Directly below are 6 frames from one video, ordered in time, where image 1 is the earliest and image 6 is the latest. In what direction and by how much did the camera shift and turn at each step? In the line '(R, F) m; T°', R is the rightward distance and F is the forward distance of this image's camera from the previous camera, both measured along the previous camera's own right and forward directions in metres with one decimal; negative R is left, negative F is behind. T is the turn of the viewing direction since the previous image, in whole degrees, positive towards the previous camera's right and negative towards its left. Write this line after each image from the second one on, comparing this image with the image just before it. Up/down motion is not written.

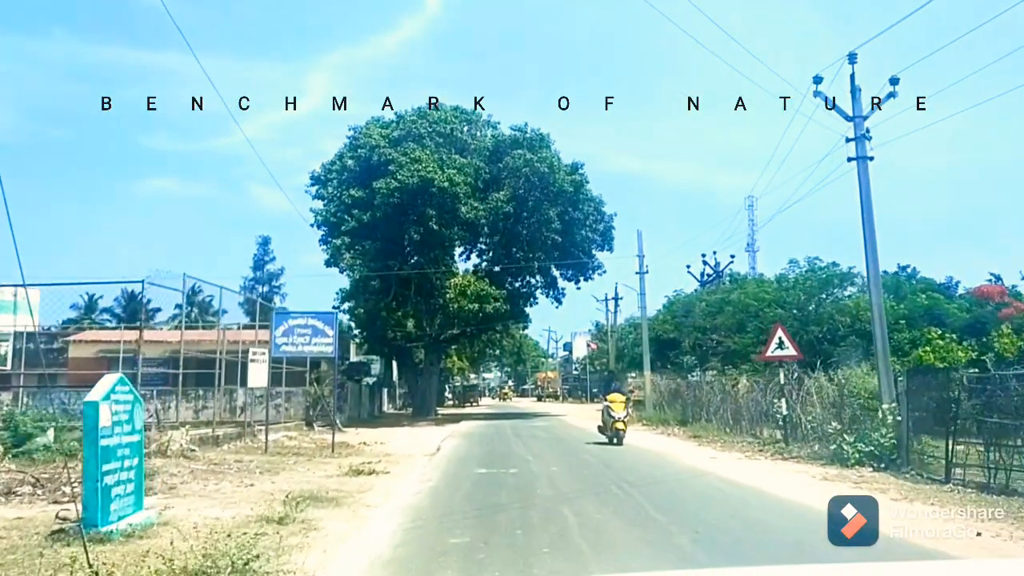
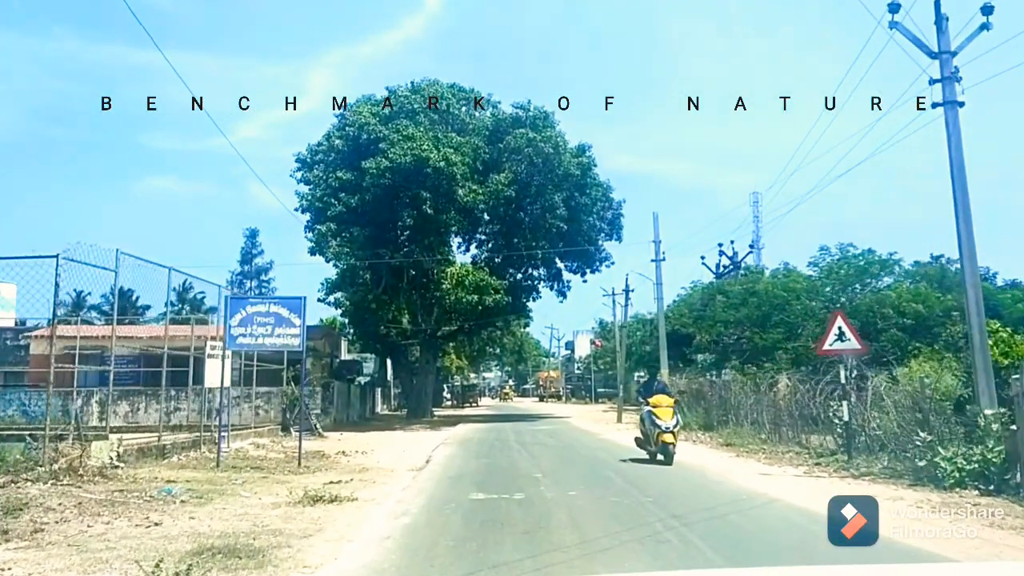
(-0.1, +3.7) m; 0°
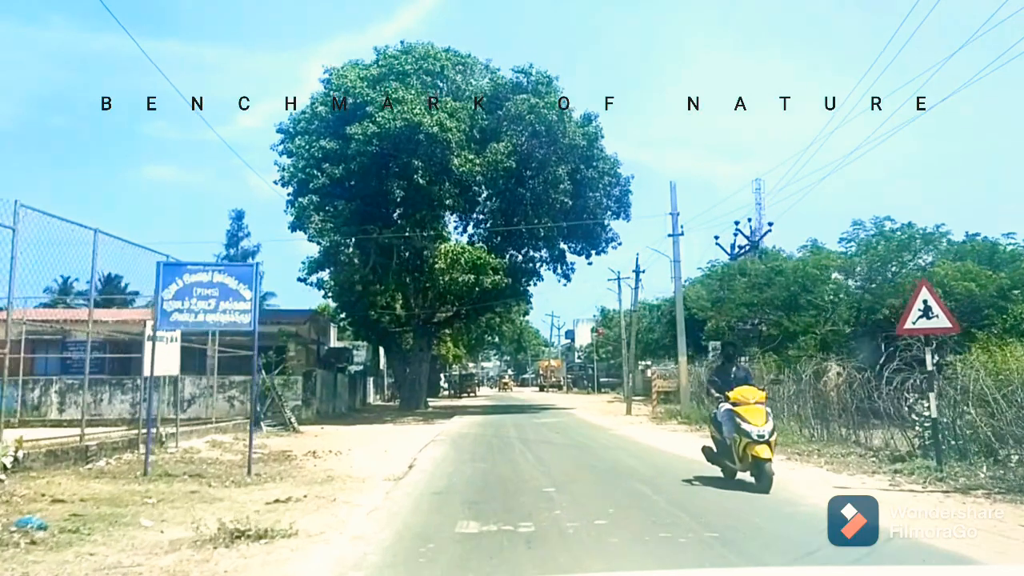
(-0.1, +3.6) m; 0°
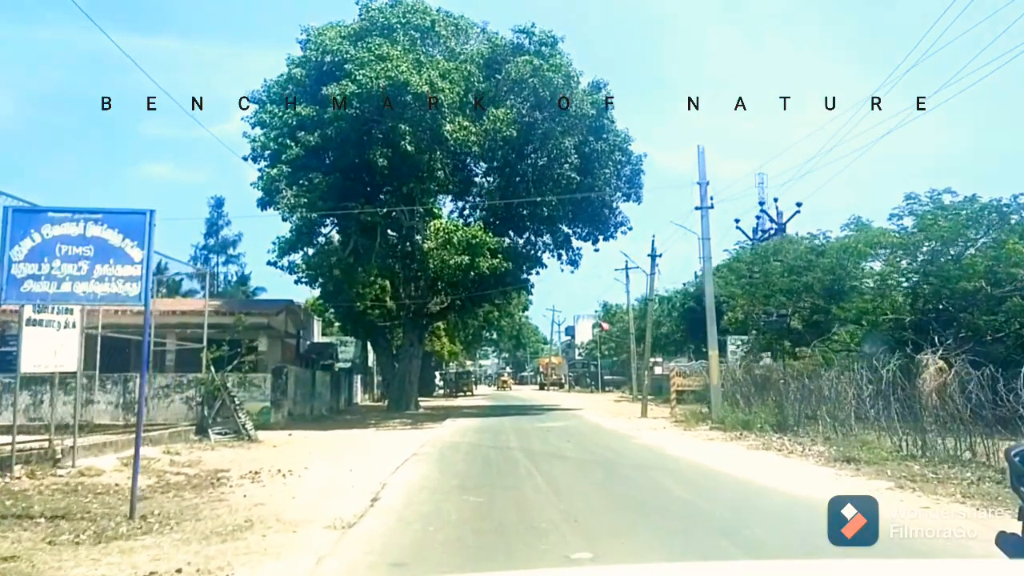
(-0.1, +4.5) m; 0°
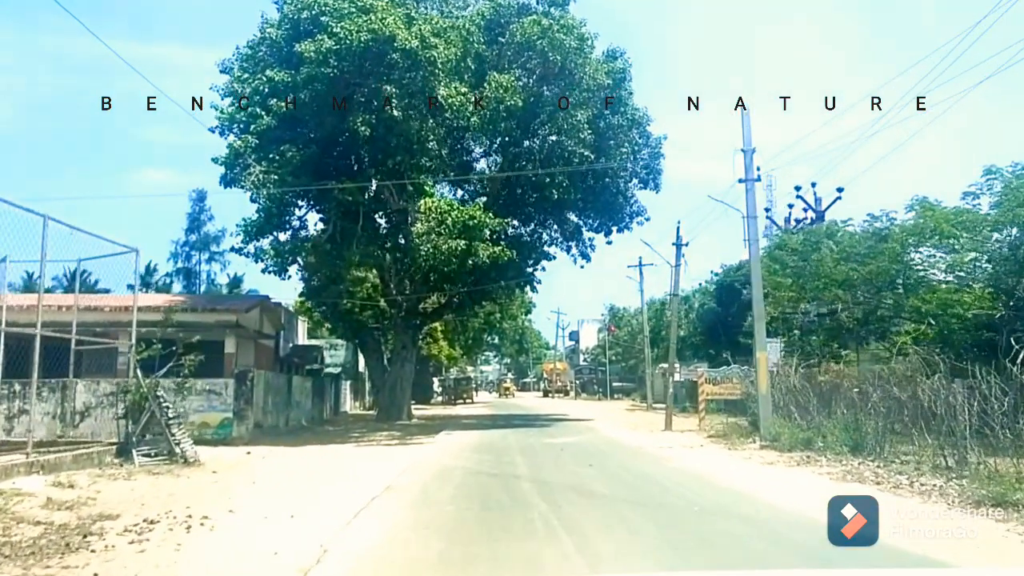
(-0.1, +4.5) m; 0°
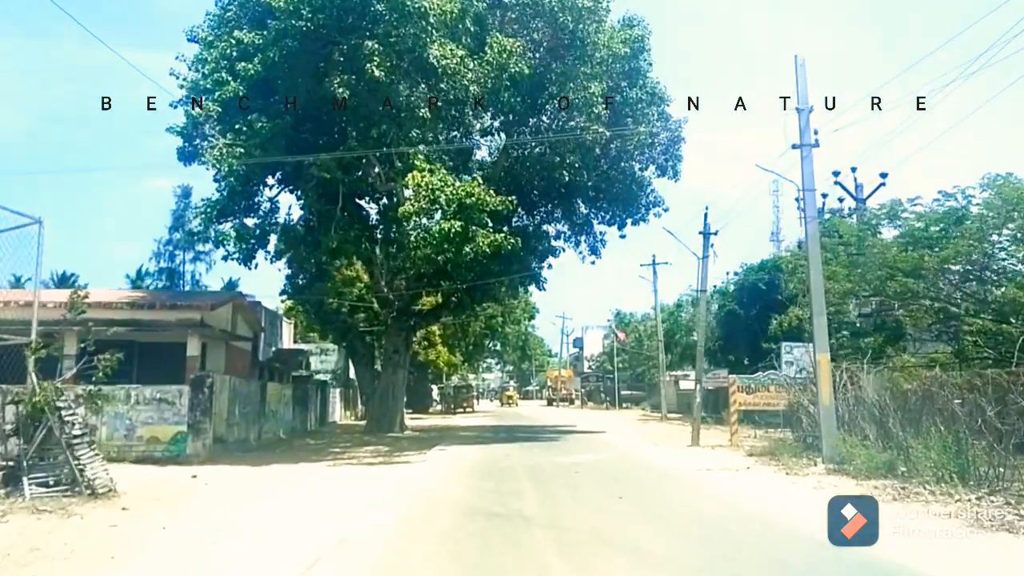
(-0.1, +3.8) m; 0°
